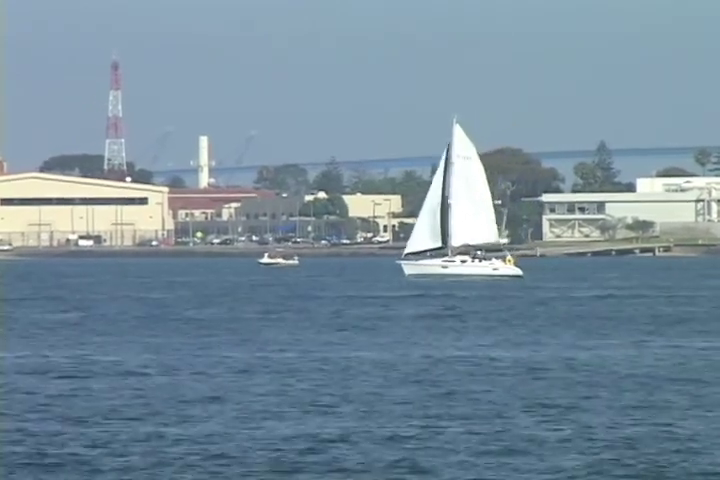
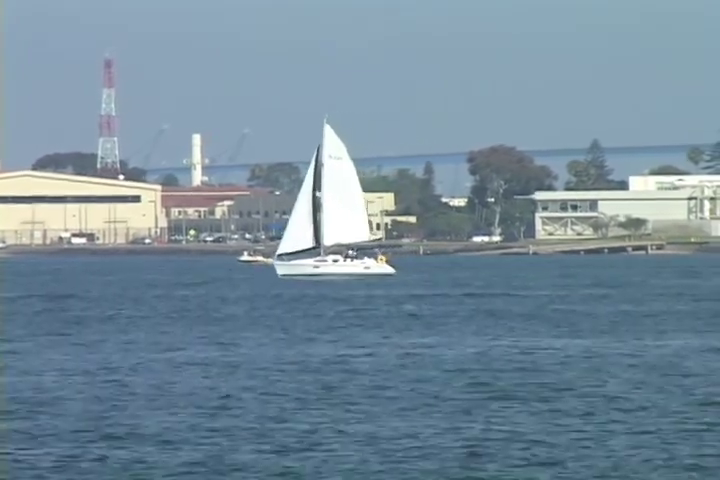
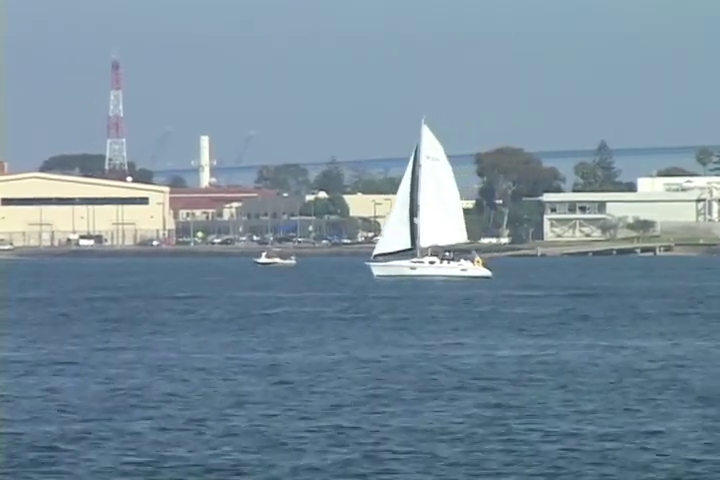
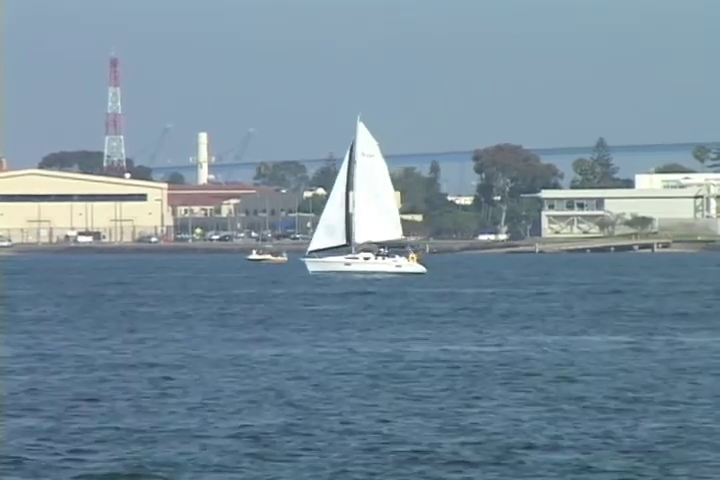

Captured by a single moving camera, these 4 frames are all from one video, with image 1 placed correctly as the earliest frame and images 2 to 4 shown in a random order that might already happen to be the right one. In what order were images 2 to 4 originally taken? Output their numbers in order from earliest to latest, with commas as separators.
3, 4, 2
